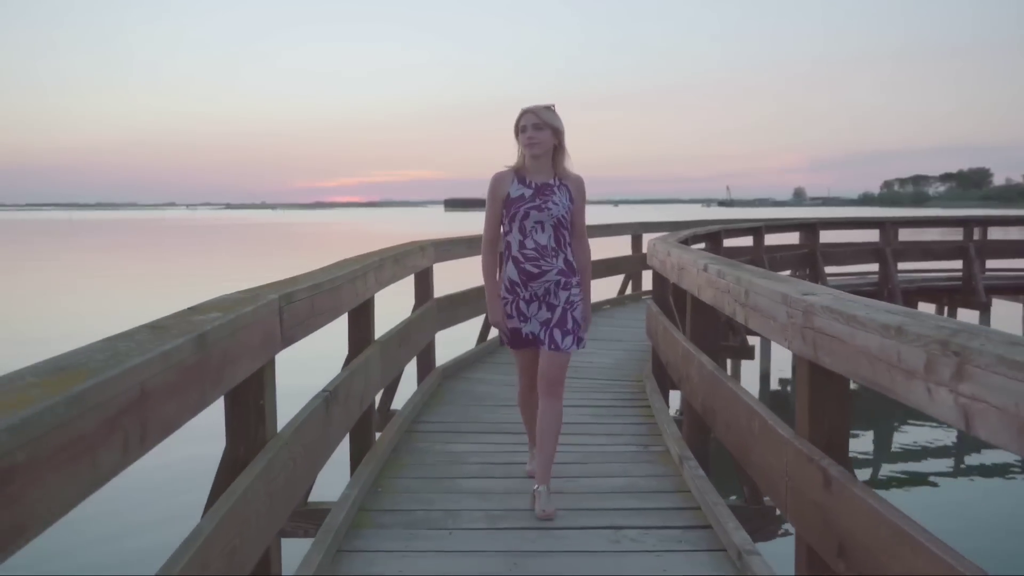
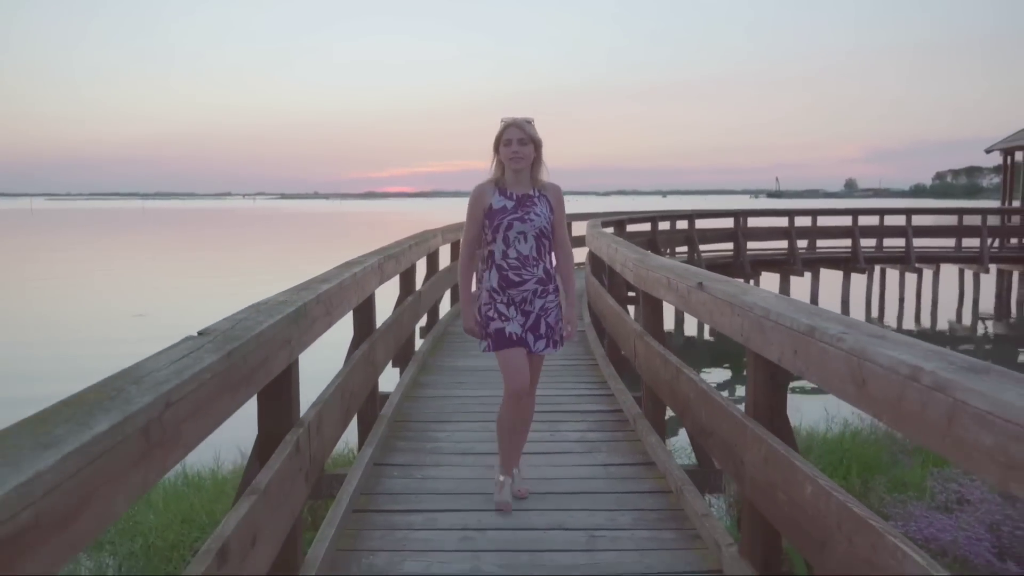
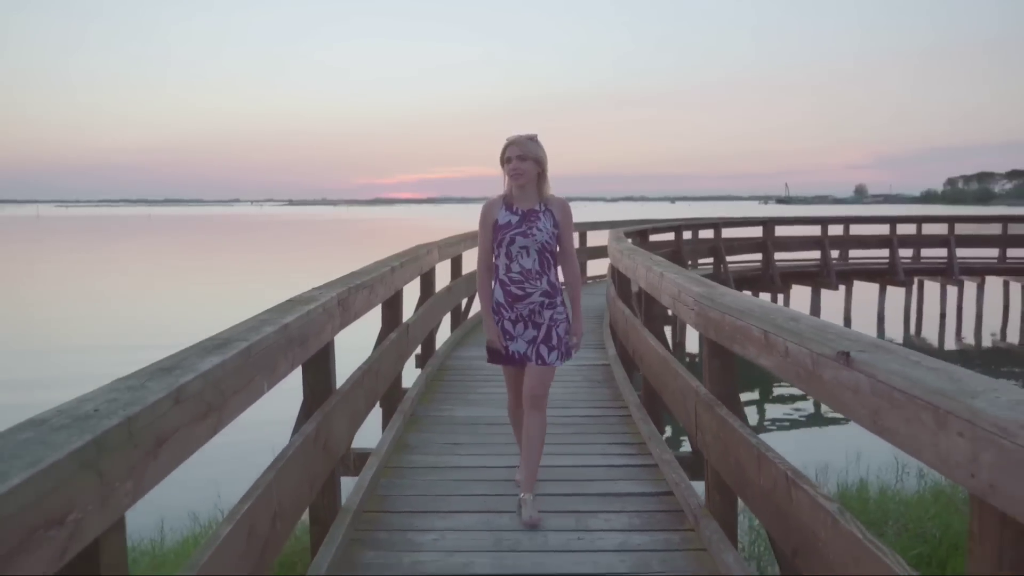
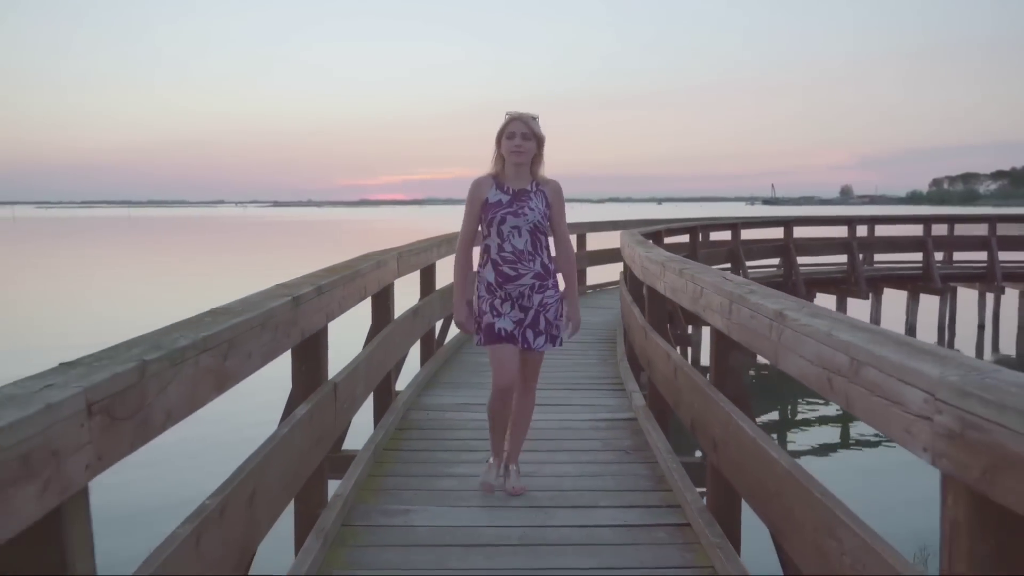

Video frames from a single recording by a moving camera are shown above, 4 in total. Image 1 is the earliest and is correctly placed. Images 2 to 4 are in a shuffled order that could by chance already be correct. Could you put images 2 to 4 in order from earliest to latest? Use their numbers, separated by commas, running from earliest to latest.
4, 3, 2
